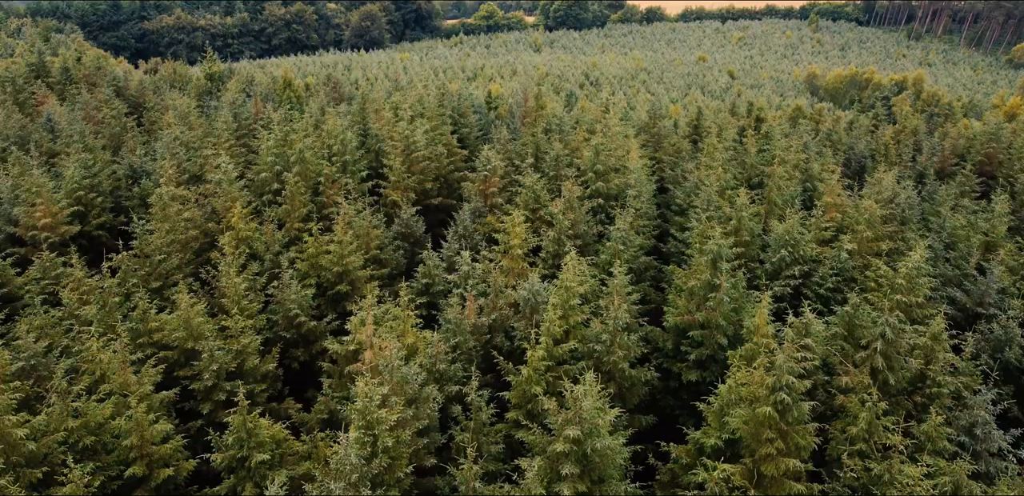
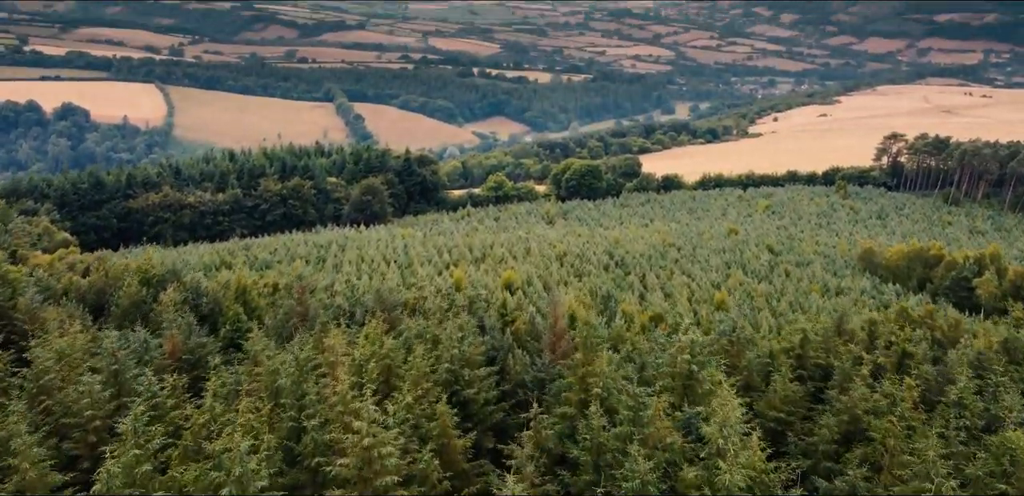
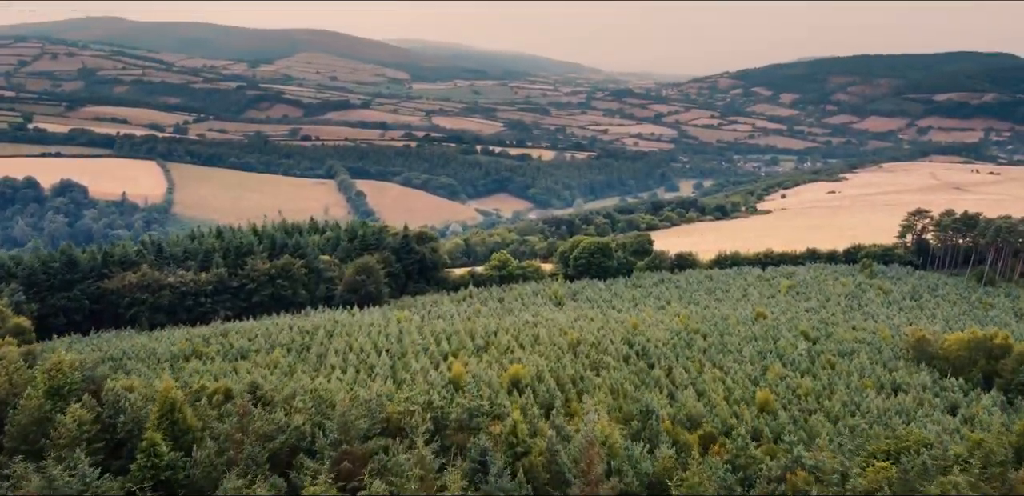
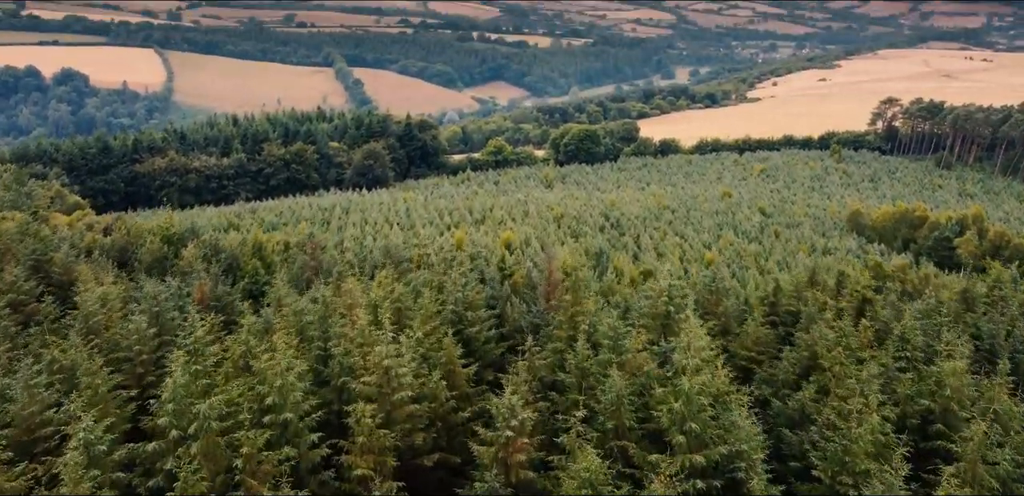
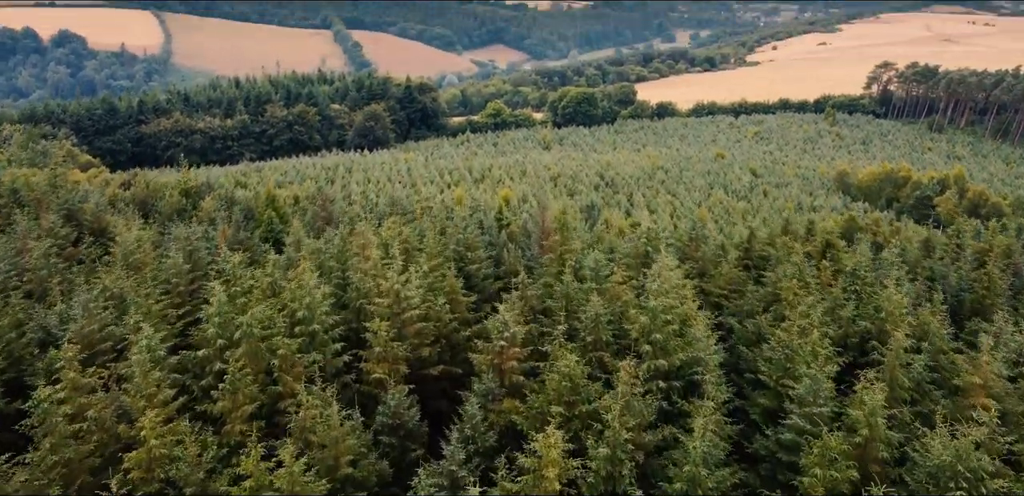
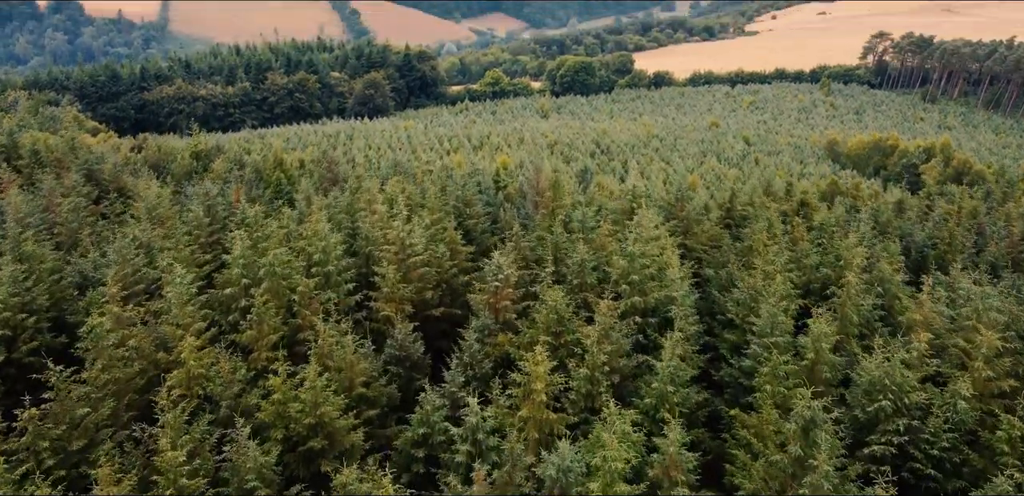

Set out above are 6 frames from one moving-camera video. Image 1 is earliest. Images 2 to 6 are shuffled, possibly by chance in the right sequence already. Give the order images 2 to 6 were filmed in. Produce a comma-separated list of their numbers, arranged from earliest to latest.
6, 5, 4, 2, 3
